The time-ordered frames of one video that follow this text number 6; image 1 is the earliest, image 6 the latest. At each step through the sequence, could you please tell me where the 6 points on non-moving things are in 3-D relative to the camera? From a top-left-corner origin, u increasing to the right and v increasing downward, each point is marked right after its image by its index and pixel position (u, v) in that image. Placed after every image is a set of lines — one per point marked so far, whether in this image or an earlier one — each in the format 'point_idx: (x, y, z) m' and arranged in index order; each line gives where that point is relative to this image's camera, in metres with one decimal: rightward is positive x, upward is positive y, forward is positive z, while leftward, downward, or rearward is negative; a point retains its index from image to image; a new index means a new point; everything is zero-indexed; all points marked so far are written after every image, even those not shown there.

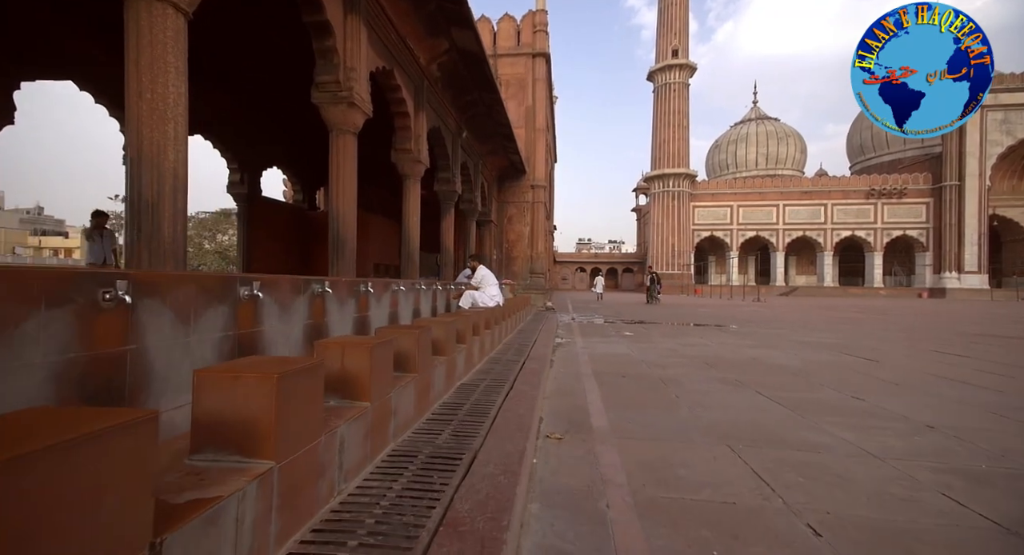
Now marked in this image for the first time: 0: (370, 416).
0: (-0.6, -0.6, +2.2) m
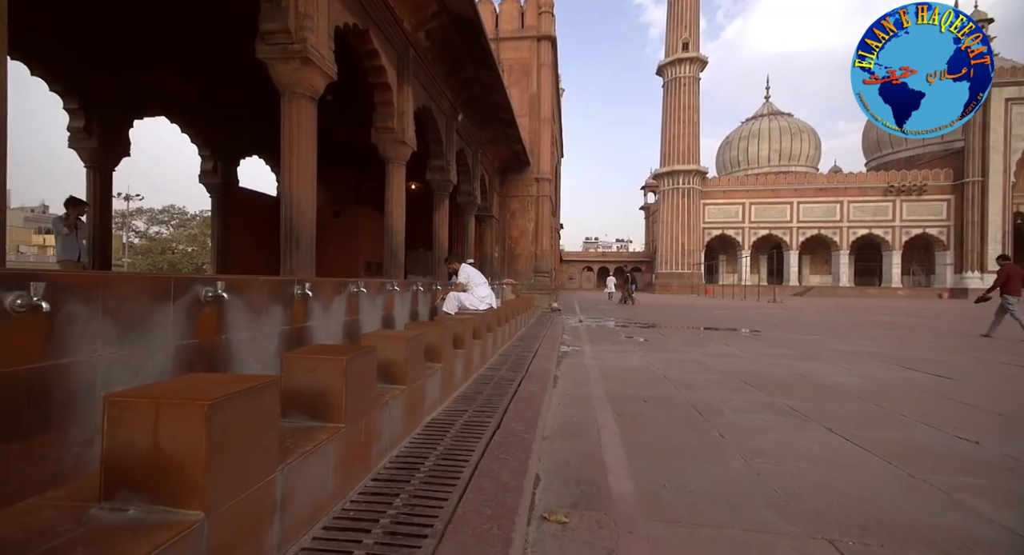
0: (-0.7, -0.6, +1.2) m
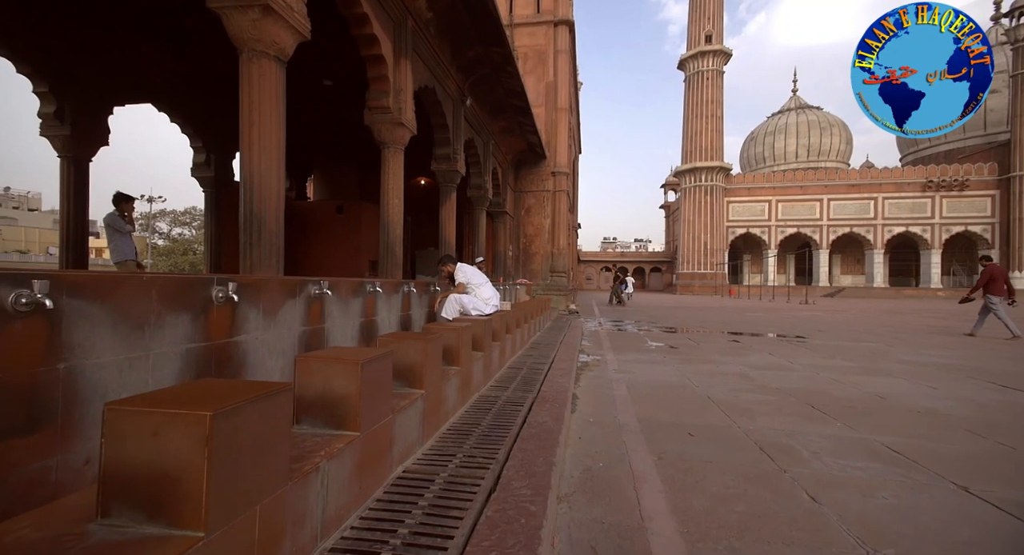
0: (-0.8, -0.6, +0.4) m
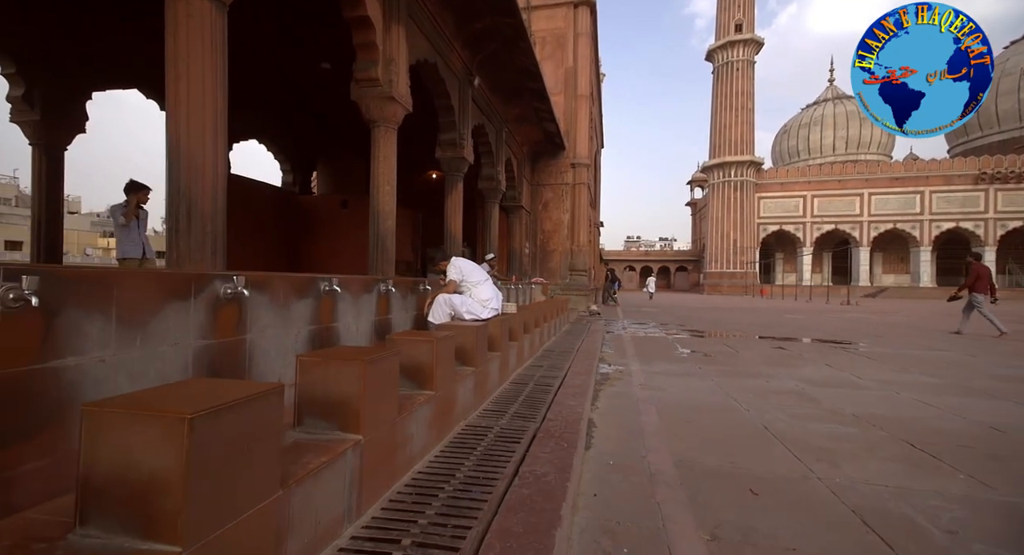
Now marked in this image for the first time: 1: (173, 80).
0: (-1.0, -0.6, -0.4) m
1: (-1.9, +1.1, +2.8) m
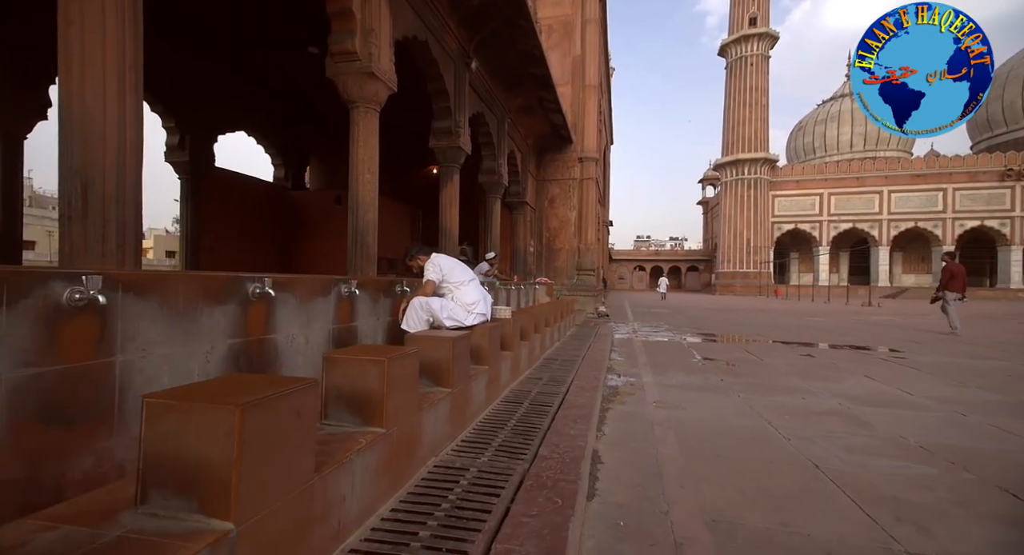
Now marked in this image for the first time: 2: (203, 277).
0: (-1.1, -0.6, -1.0) m
1: (-2.0, +1.1, +2.2) m
2: (-1.2, 0.0, +1.9) m
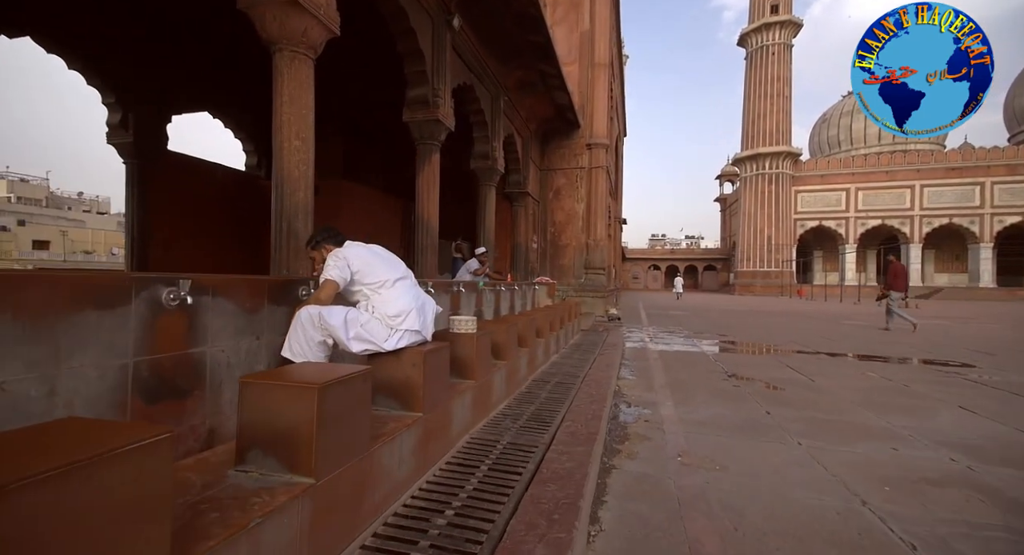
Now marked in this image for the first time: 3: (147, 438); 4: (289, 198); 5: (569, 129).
0: (-1.4, -0.6, -2.1) m
1: (-2.3, +1.1, +1.1) m
2: (-1.5, 0.0, +0.8) m
3: (-0.7, -0.3, +0.9) m
4: (-1.6, +0.6, +3.6) m
5: (+1.3, +3.3, +10.9) m
